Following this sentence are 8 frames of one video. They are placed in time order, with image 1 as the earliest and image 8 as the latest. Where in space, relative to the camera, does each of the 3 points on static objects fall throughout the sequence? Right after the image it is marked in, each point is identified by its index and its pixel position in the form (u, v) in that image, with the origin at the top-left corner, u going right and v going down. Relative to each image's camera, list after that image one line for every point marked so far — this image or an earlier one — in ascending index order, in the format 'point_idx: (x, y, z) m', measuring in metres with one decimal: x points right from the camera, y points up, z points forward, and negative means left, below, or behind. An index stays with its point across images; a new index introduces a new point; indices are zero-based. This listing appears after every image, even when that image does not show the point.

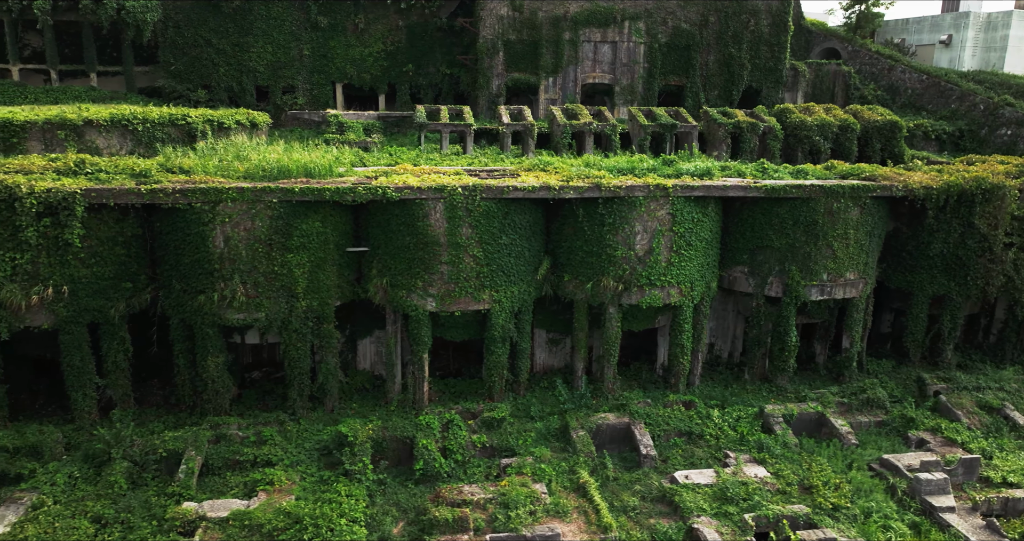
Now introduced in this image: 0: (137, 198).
0: (-7.0, +1.4, +13.4) m
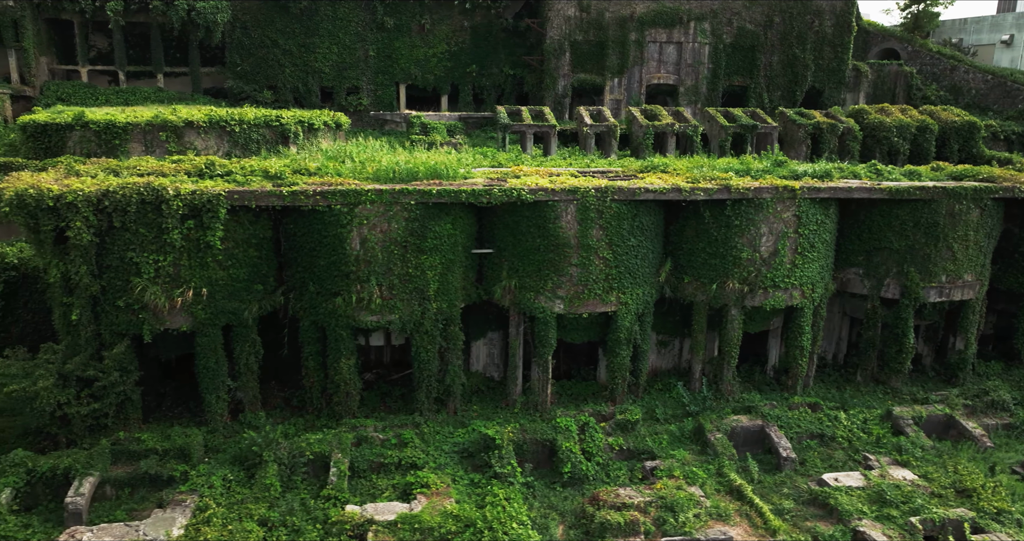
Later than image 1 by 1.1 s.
0: (-4.4, +1.3, +13.4) m
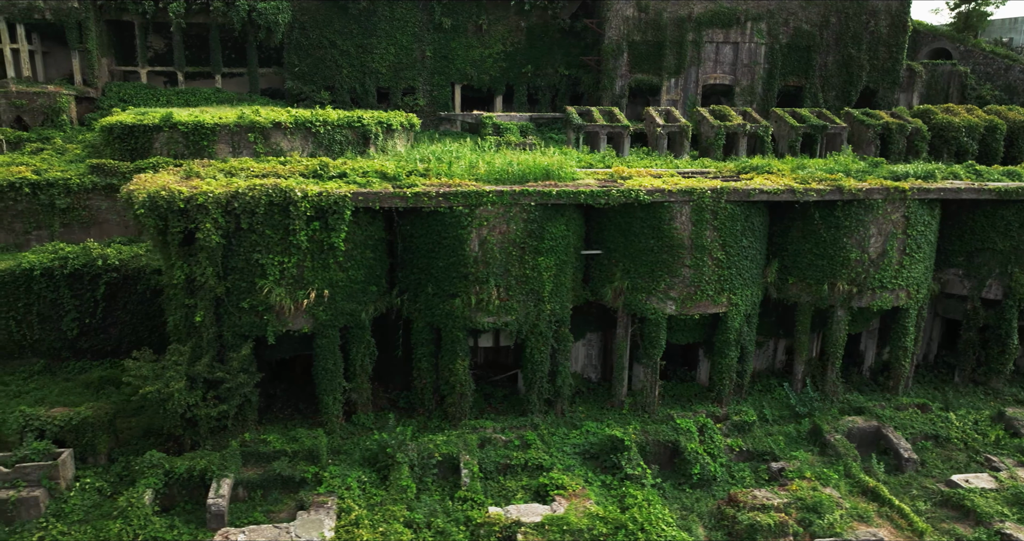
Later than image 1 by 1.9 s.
0: (-2.1, +1.3, +13.4) m
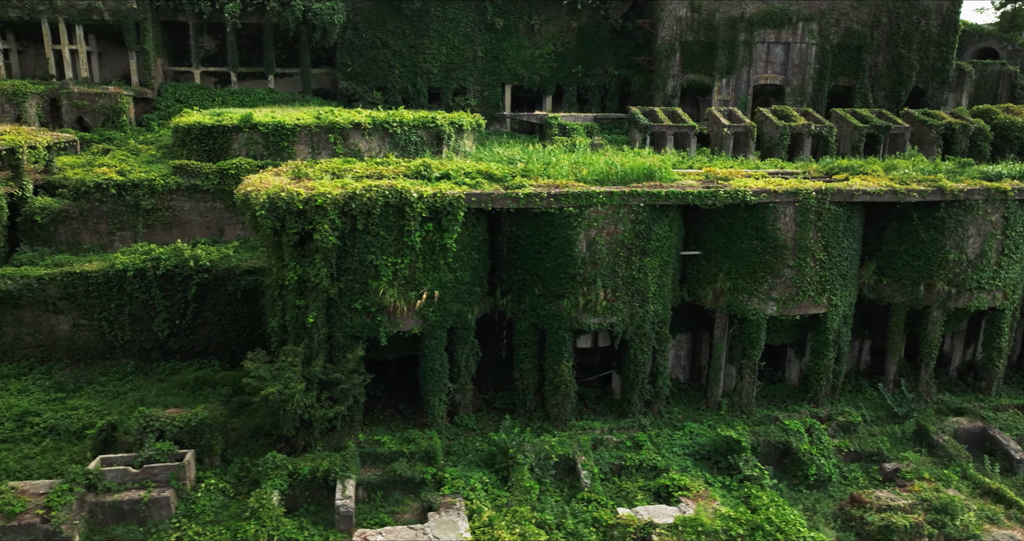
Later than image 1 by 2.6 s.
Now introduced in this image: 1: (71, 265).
0: (0.0, +1.3, +13.5) m
1: (-10.1, +0.1, +16.5) m
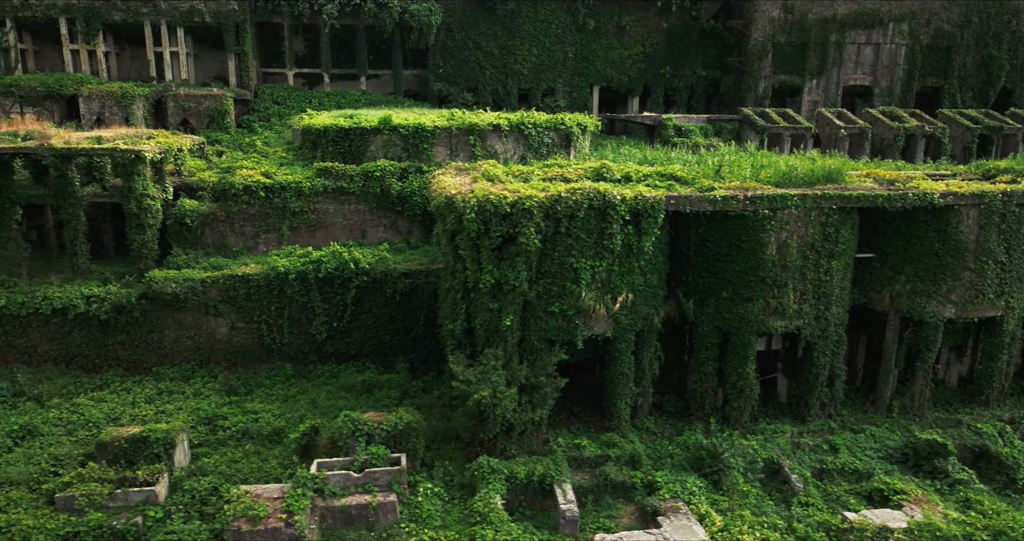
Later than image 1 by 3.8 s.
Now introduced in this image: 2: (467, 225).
0: (+3.6, +1.2, +13.4) m
1: (-6.4, 0.0, +16.4) m
2: (-0.8, +0.8, +12.7) m
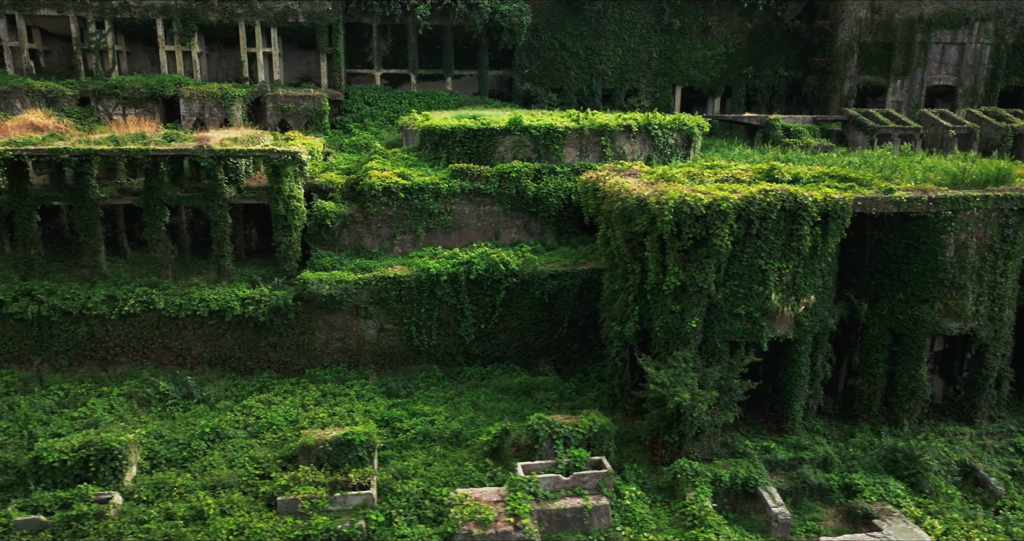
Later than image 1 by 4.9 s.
0: (+7.0, +1.2, +13.3) m
1: (-3.0, 0.0, +16.4) m
2: (+2.6, +0.8, +12.6) m
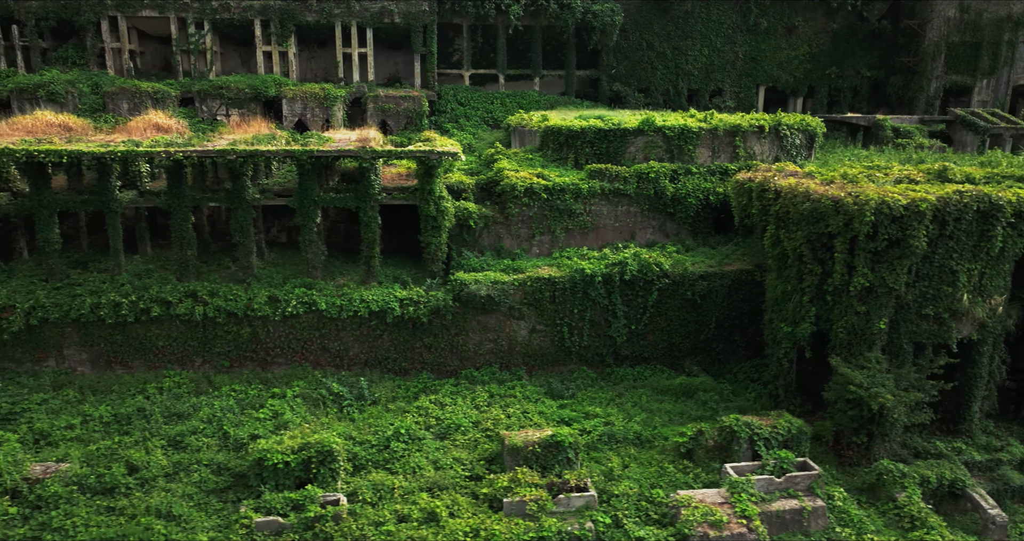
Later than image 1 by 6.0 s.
0: (+10.4, +1.2, +13.3) m
1: (+0.4, 0.0, +16.4) m
2: (+6.0, +0.7, +12.6) m
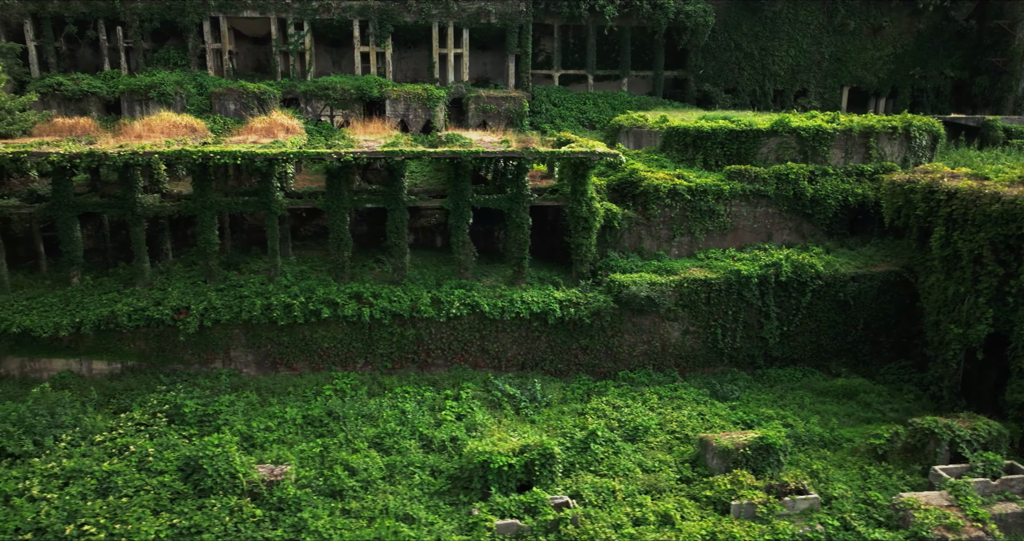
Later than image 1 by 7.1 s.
0: (+13.9, +1.1, +13.2) m
1: (+3.9, 0.0, +16.4) m
2: (+9.4, +0.7, +12.6) m
